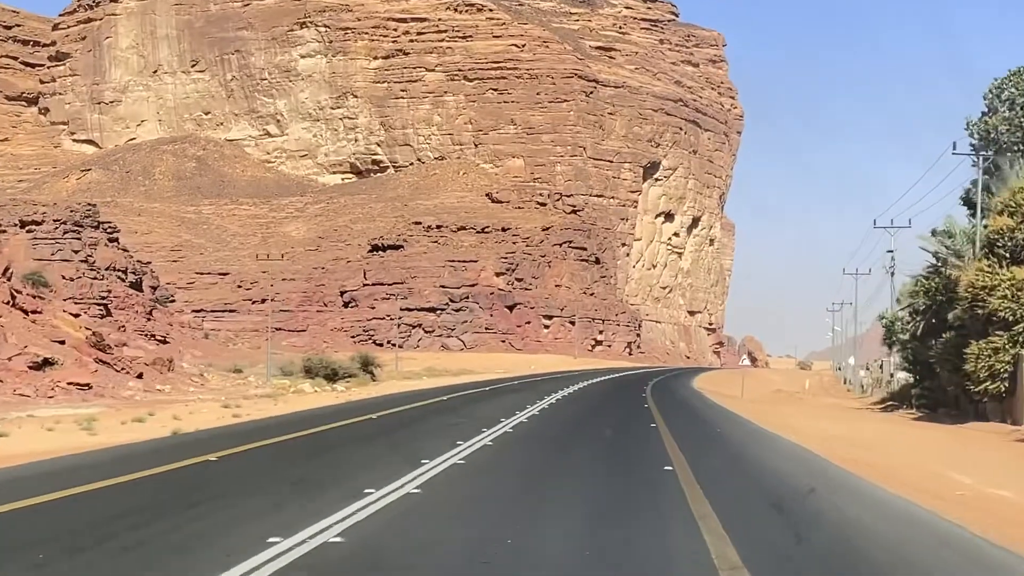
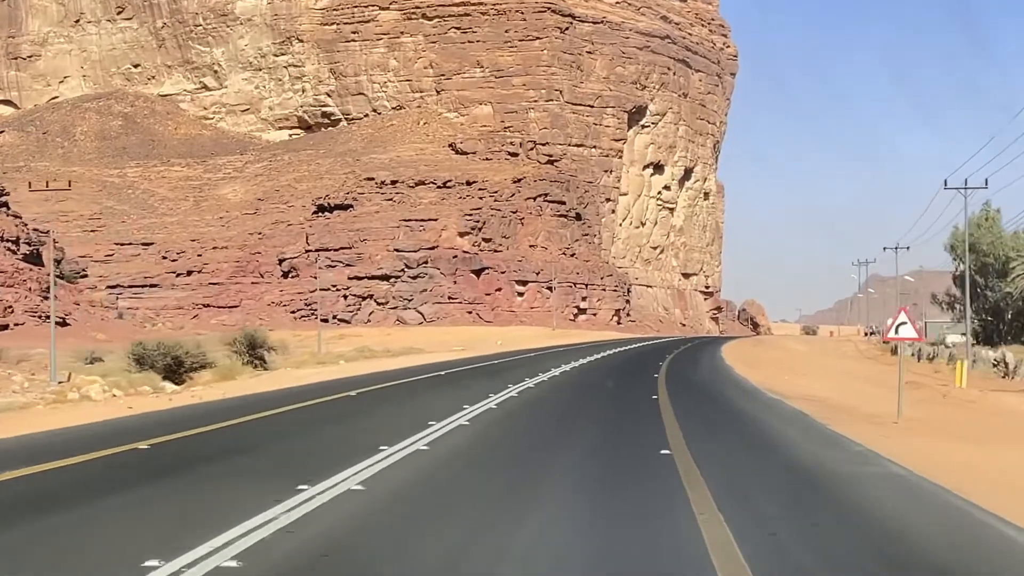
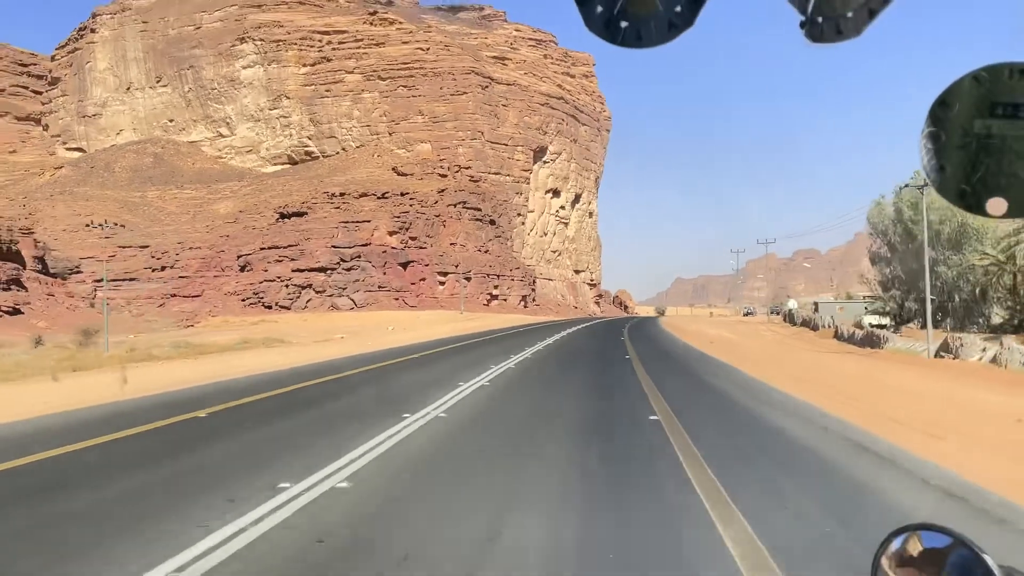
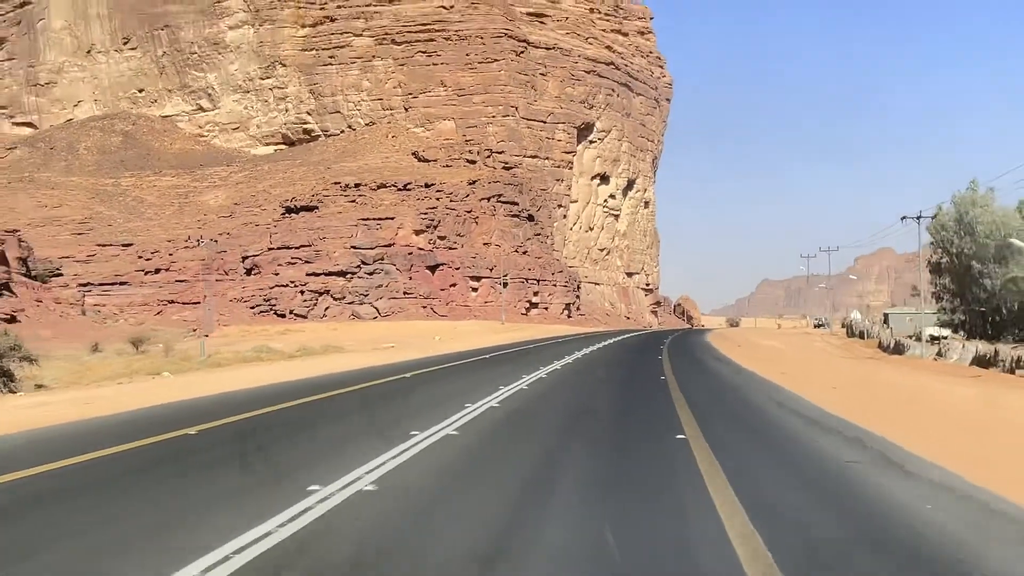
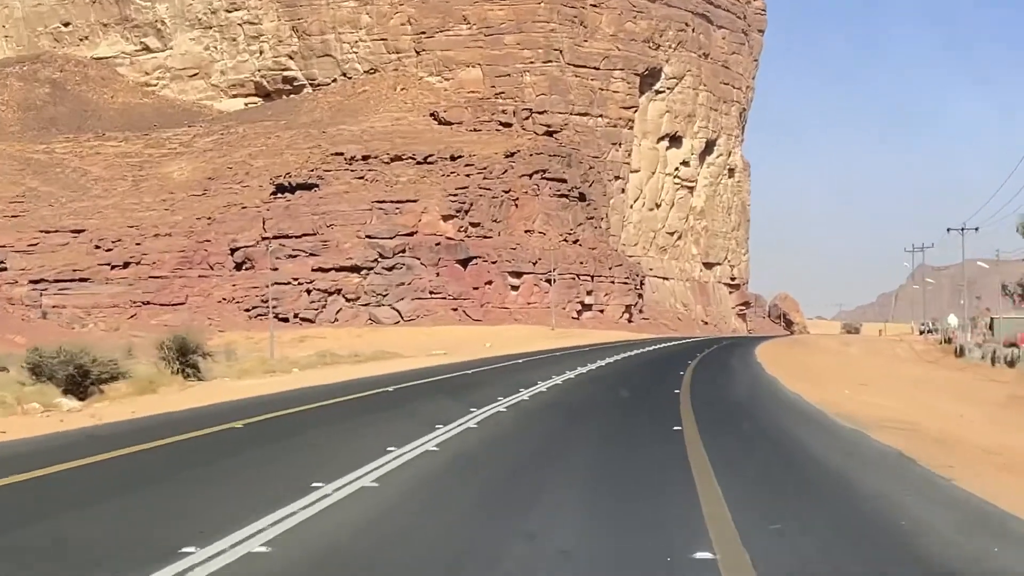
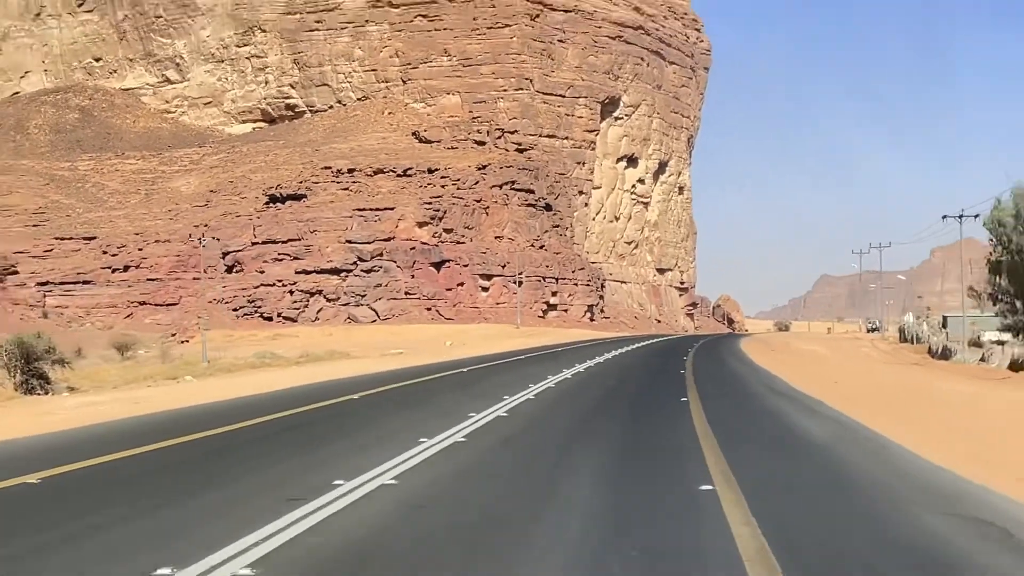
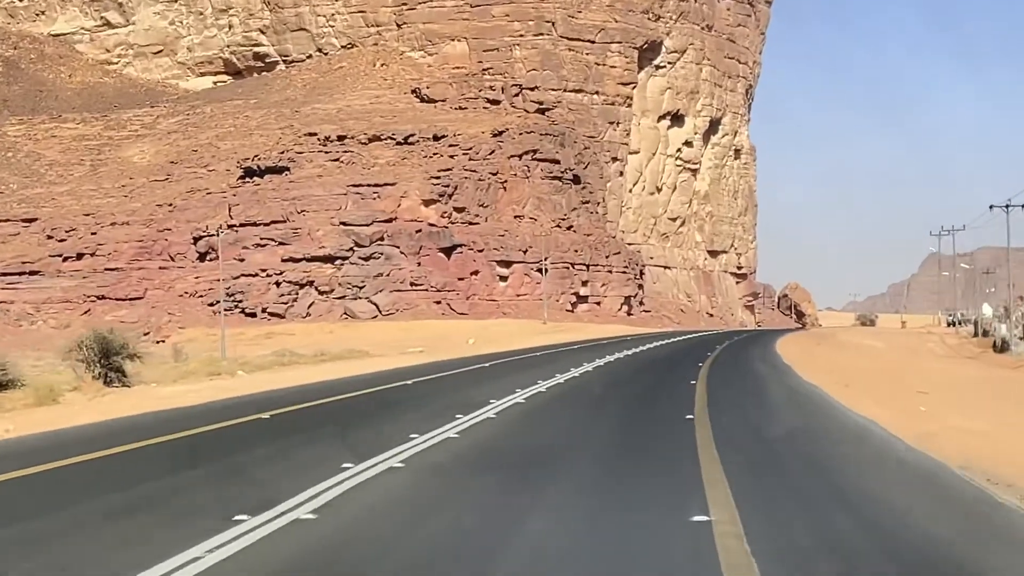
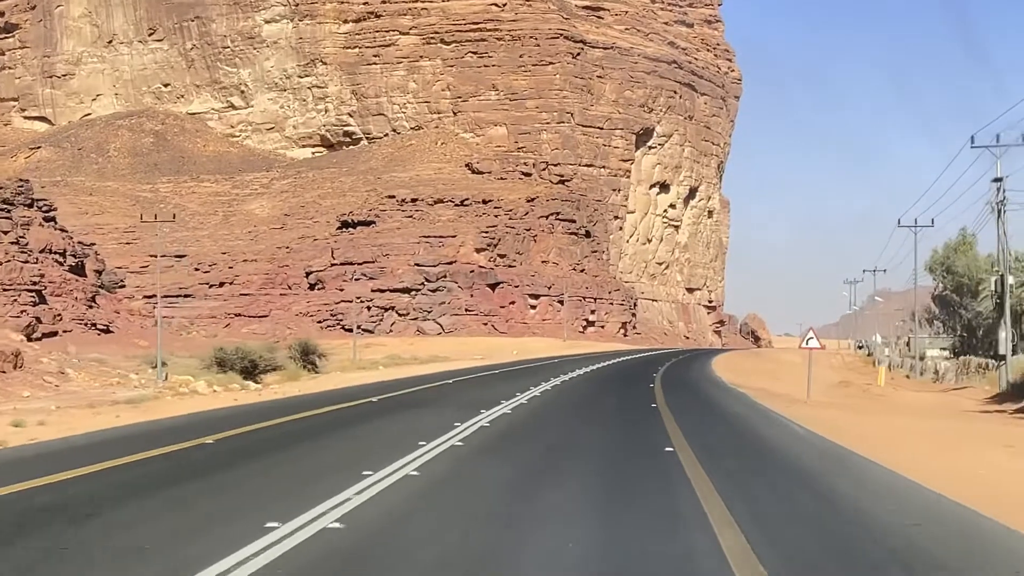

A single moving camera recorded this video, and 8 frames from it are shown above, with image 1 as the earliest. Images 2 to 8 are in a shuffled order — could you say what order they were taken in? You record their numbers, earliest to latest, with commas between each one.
8, 2, 5, 7, 6, 4, 3
